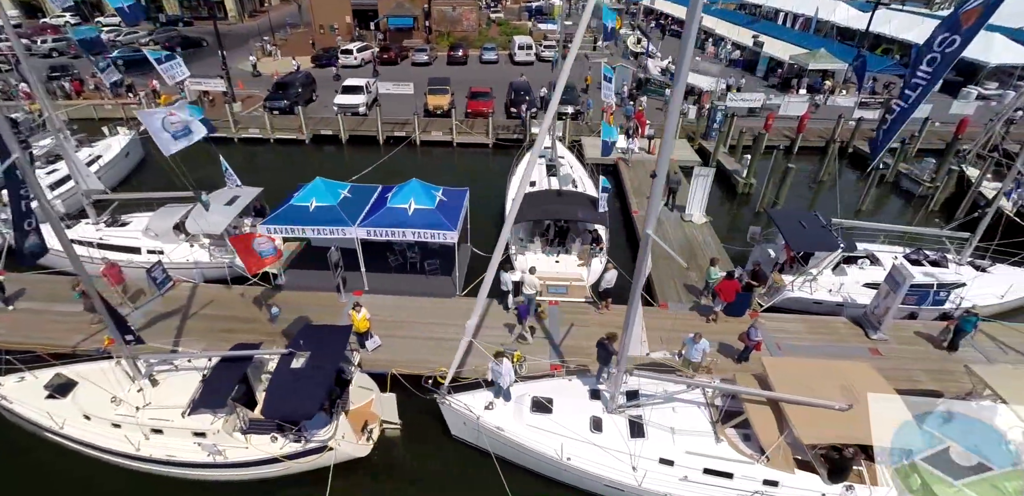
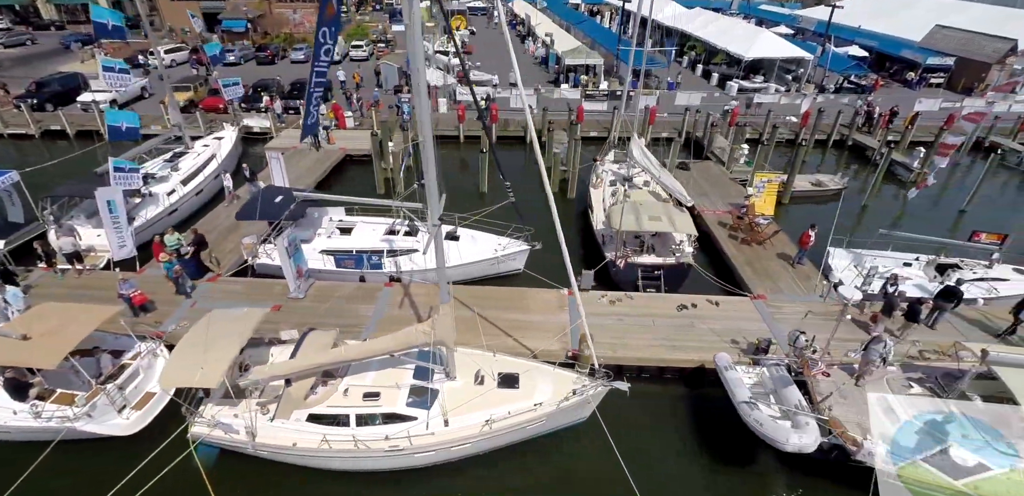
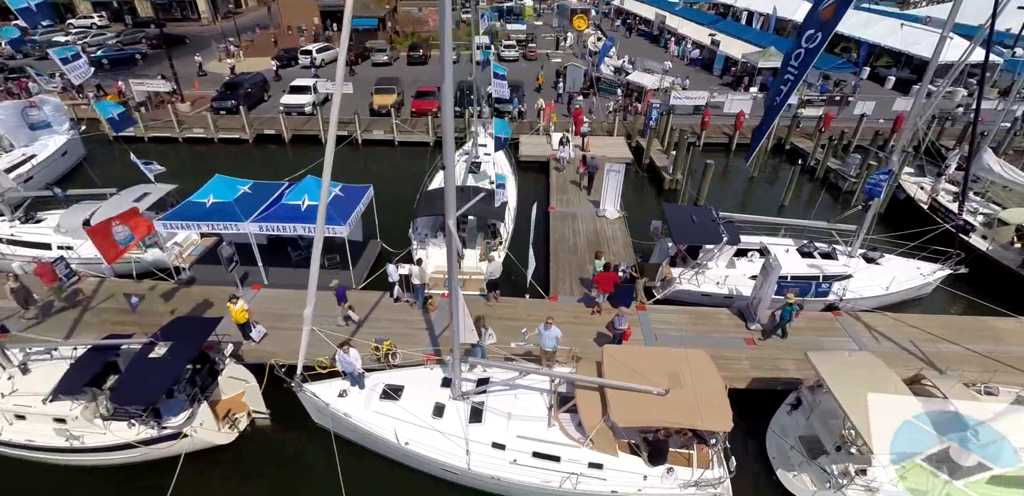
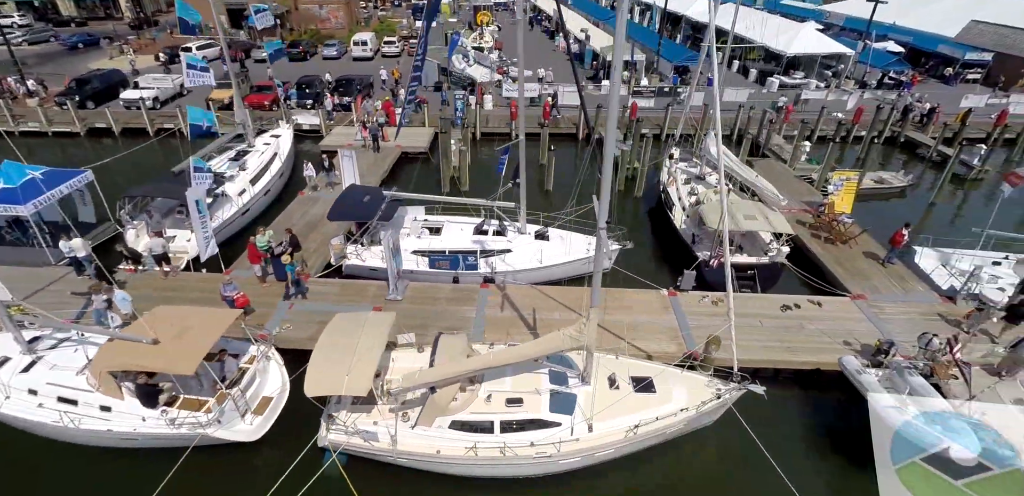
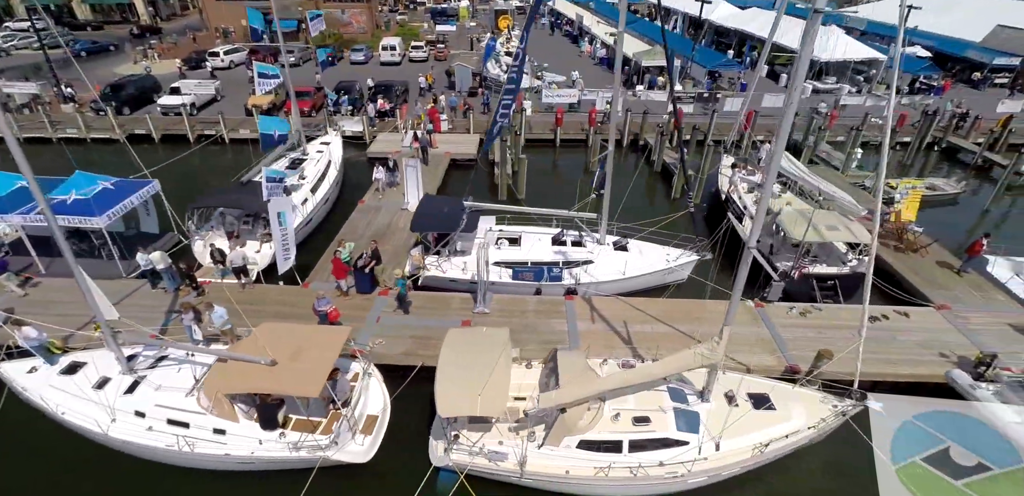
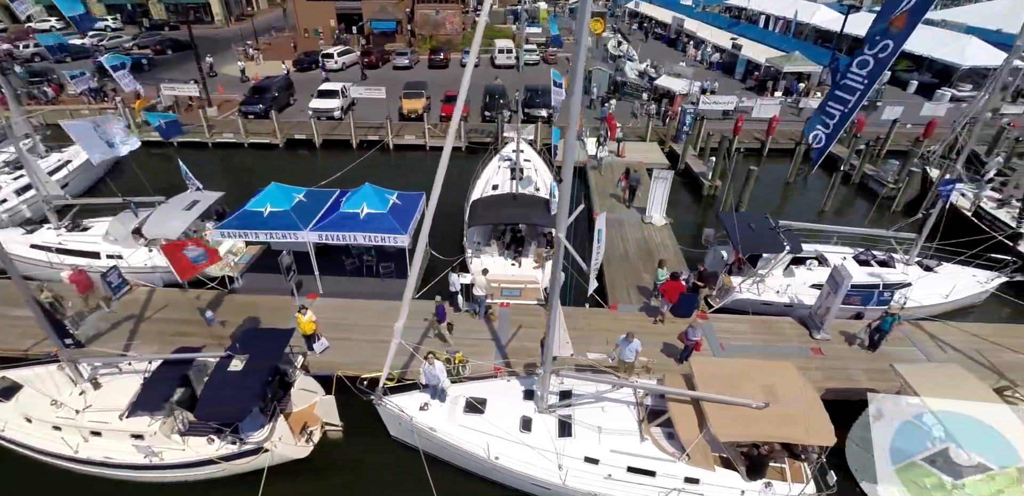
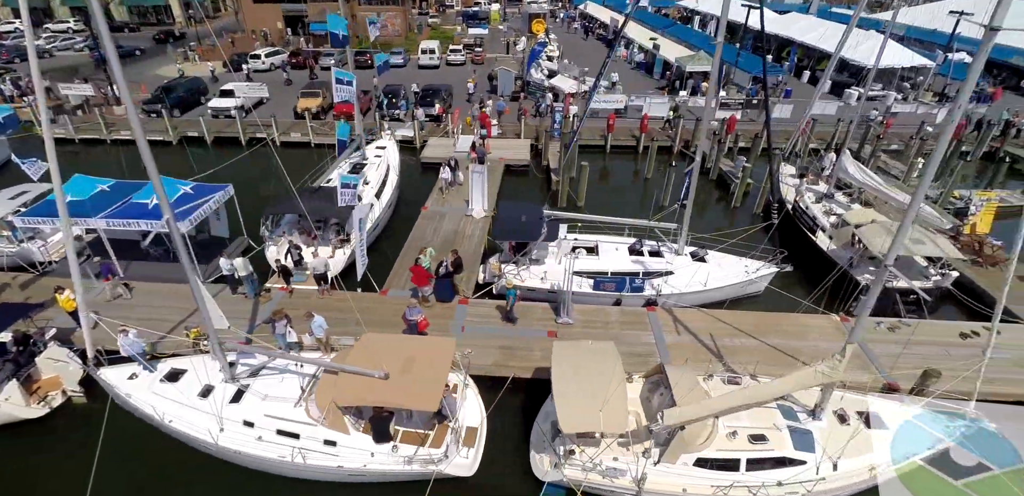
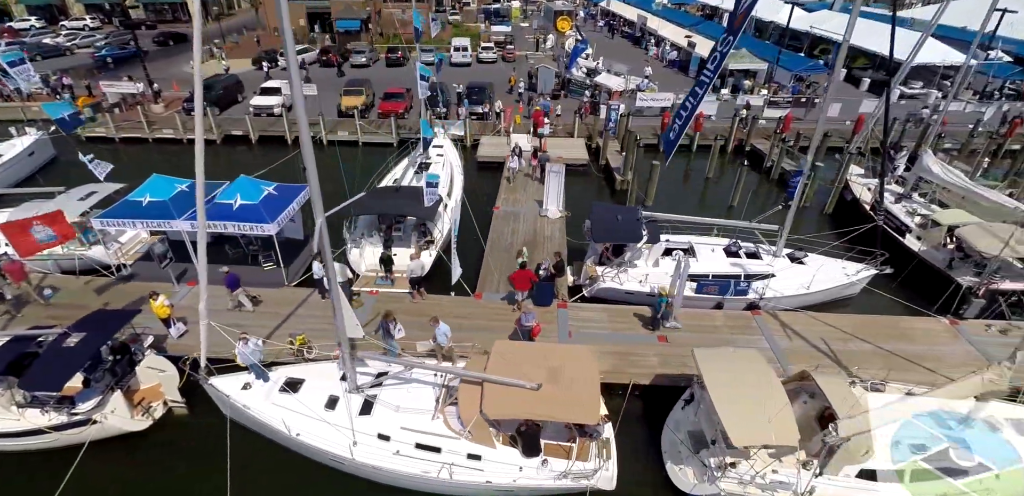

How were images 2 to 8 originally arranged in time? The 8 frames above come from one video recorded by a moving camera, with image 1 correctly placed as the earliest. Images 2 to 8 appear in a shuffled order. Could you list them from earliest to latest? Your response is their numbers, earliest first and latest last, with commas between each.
6, 3, 8, 7, 5, 4, 2
